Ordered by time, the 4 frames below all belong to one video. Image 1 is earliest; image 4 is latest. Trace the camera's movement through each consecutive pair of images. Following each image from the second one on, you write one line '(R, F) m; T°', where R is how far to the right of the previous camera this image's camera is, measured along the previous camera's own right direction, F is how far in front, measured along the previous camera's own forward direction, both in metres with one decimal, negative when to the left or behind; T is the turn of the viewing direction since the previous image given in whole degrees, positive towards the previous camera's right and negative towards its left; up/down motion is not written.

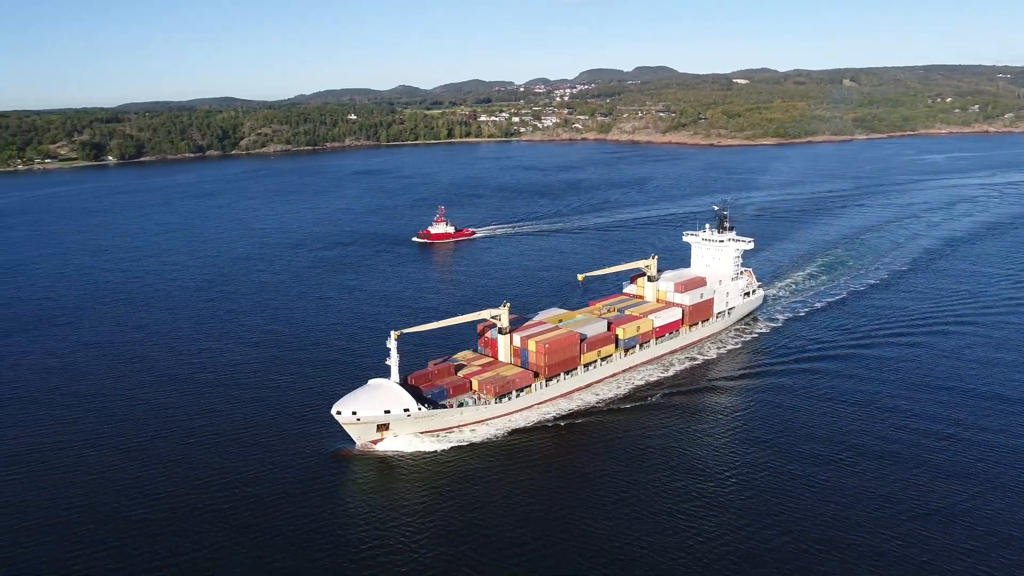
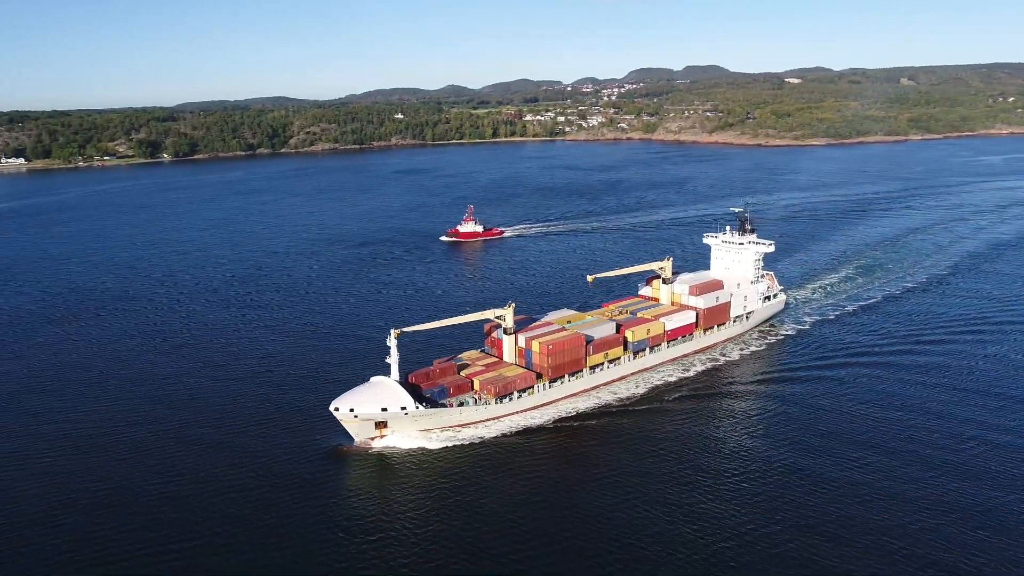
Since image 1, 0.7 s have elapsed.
(+1.8, 0.0) m; -4°
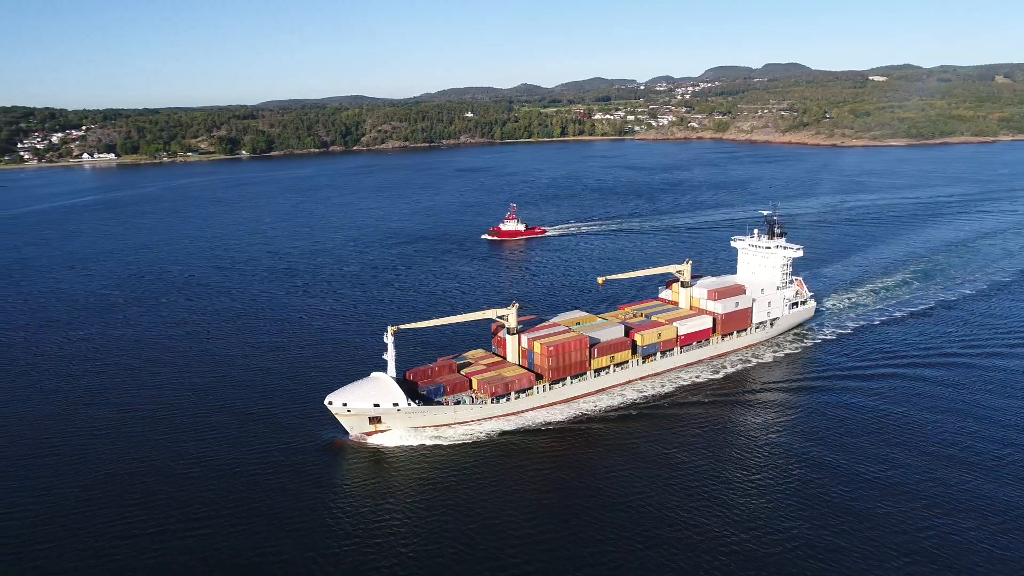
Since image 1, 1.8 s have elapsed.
(+2.9, +0.1) m; -6°
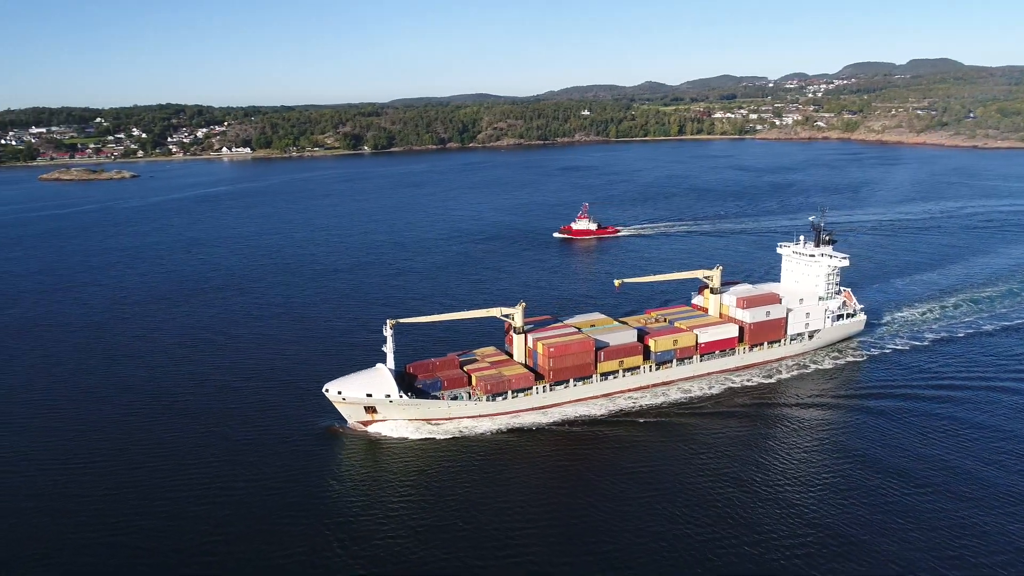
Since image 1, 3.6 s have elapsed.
(+4.8, +0.6) m; -11°
